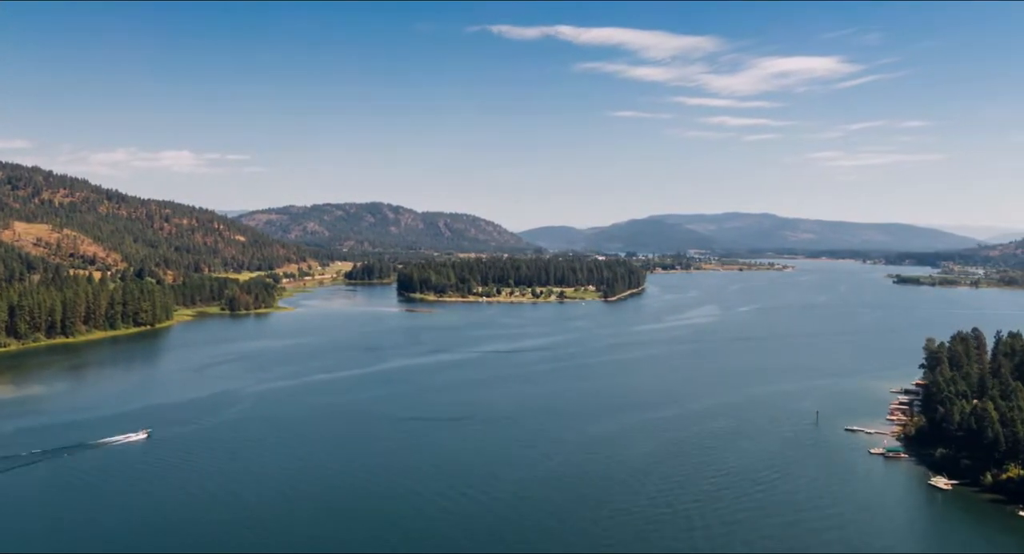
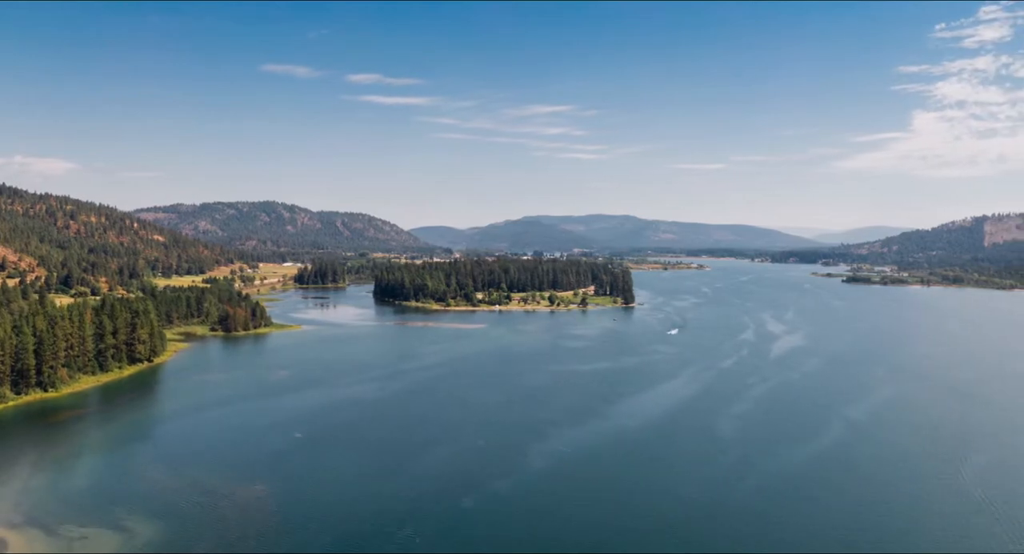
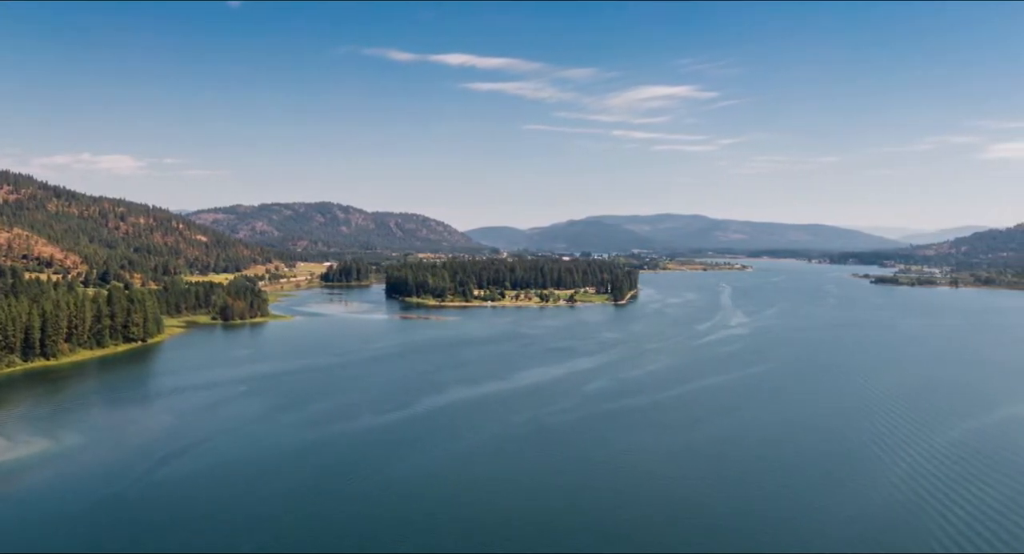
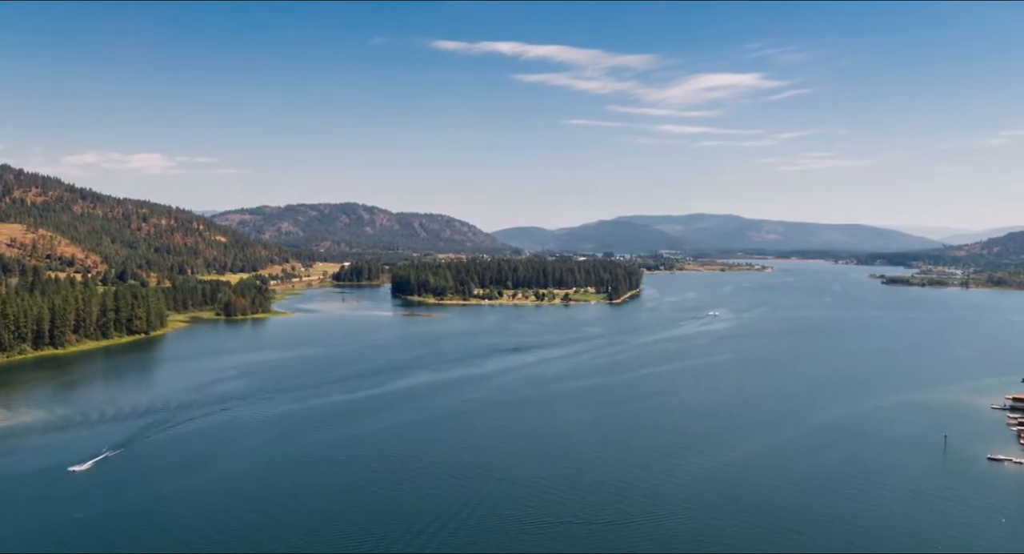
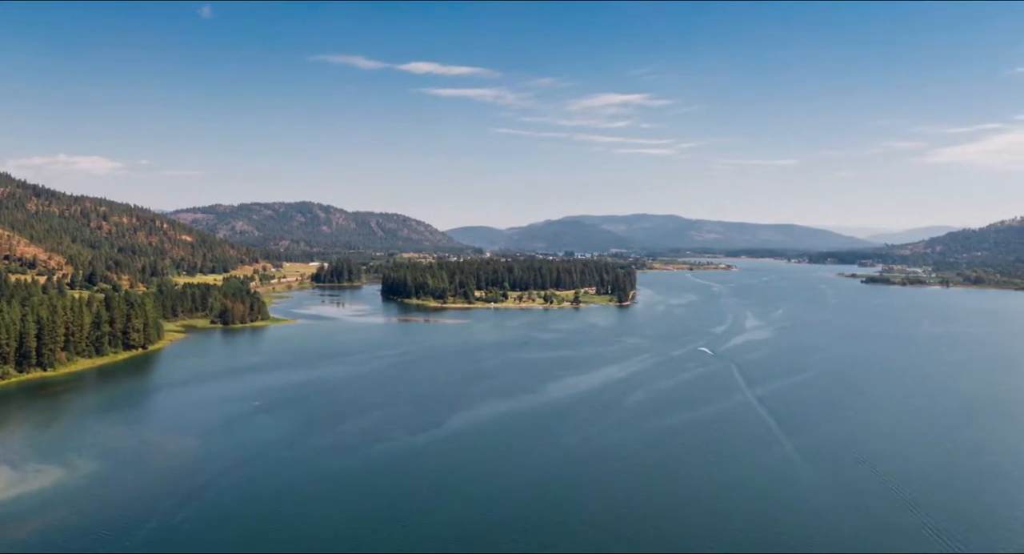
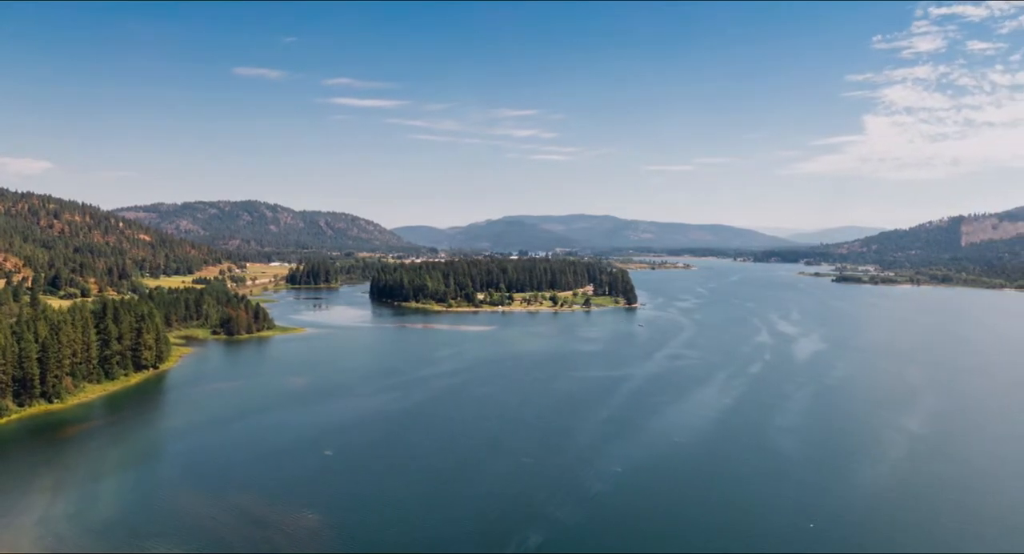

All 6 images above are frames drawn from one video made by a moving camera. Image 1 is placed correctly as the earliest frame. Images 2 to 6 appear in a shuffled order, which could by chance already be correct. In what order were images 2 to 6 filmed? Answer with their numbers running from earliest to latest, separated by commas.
4, 3, 5, 2, 6
